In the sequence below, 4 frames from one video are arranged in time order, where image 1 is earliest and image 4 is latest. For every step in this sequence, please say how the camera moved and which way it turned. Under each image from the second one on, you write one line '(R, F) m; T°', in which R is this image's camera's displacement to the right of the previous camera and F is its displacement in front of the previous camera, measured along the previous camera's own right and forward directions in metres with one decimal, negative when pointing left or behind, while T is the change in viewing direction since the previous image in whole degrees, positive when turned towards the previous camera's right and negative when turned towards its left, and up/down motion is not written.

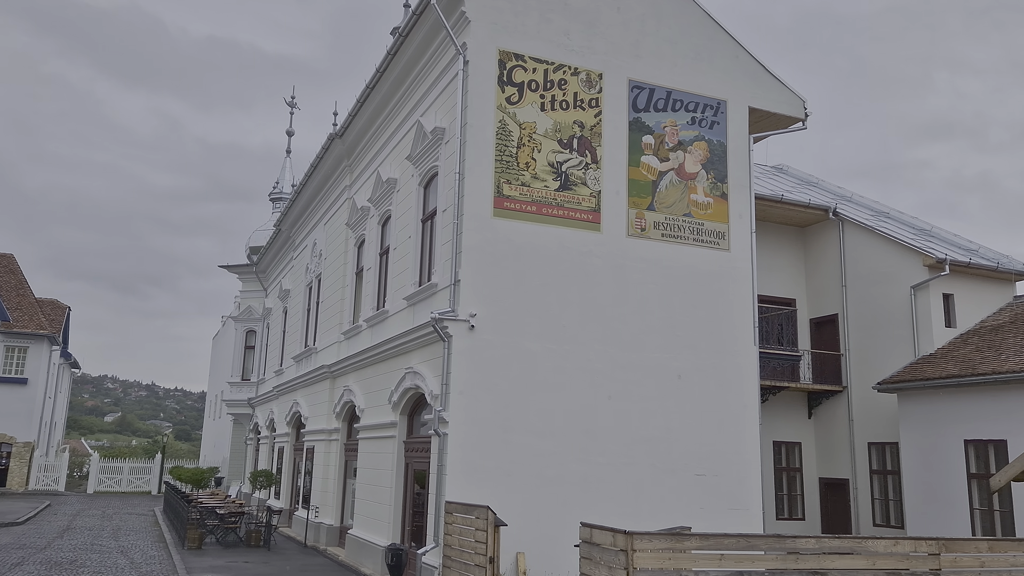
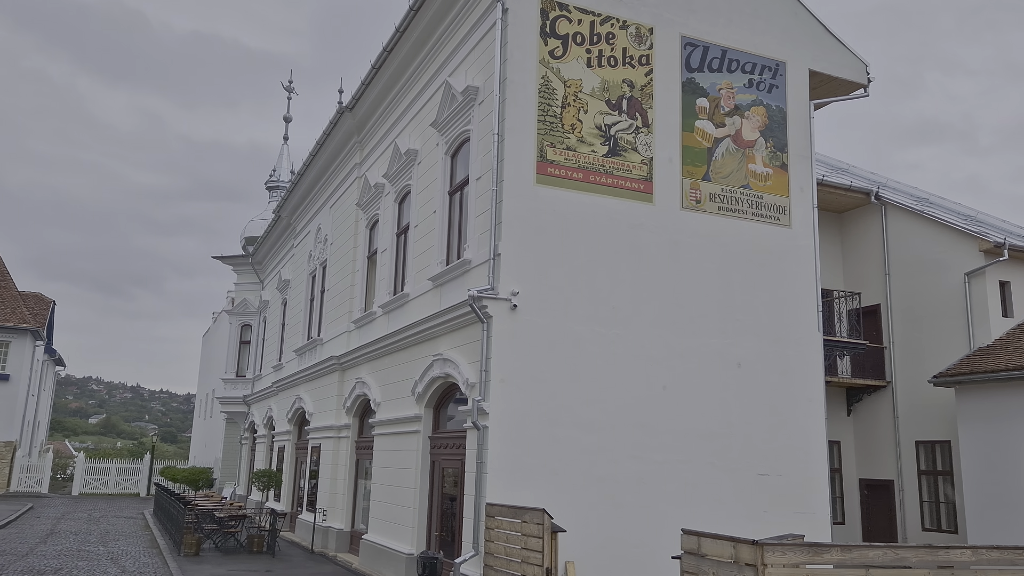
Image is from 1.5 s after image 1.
(-0.8, +1.4) m; +1°
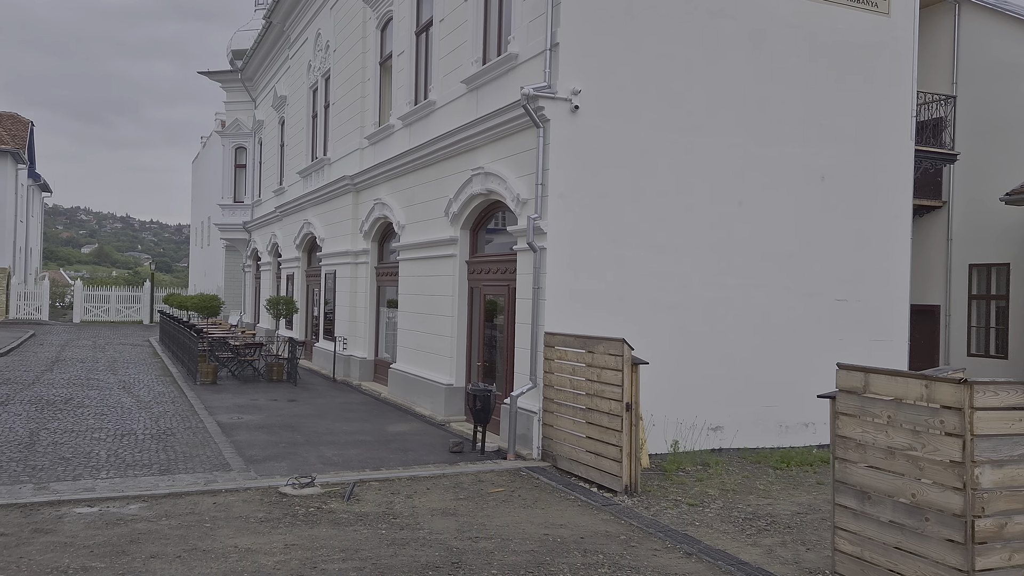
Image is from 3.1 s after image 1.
(-0.8, +1.4) m; +1°
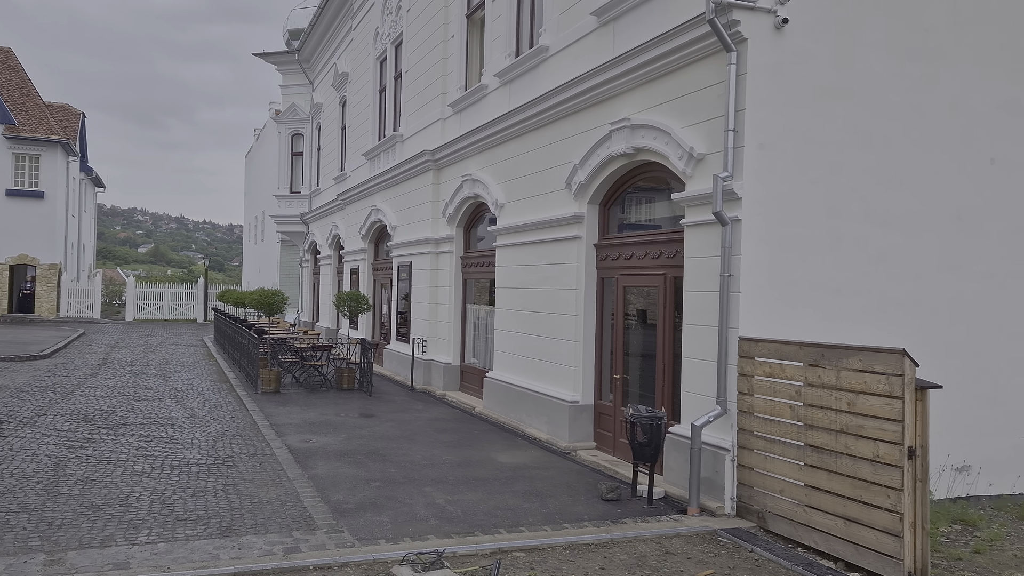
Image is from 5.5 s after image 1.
(-1.1, +2.5) m; -3°
